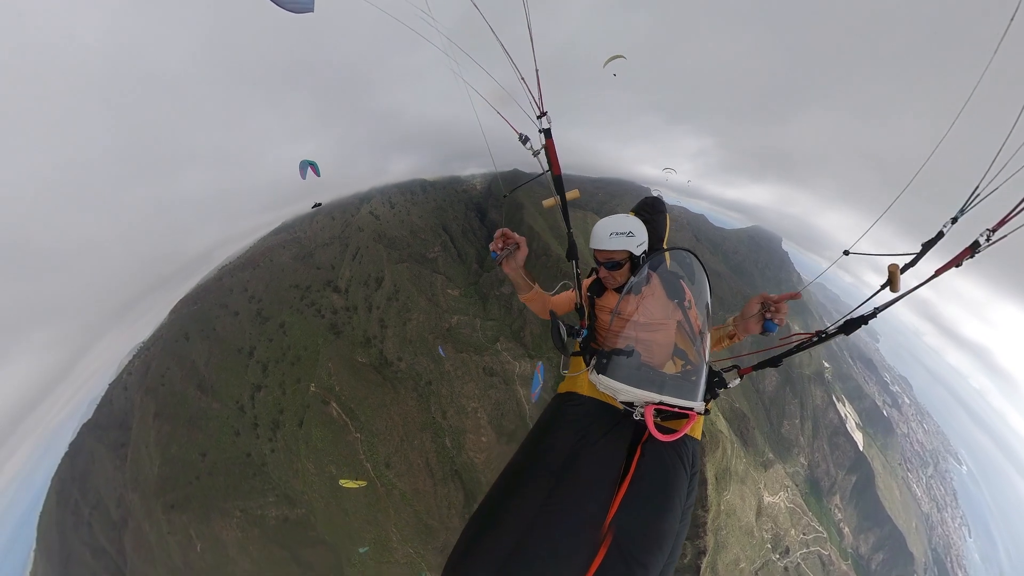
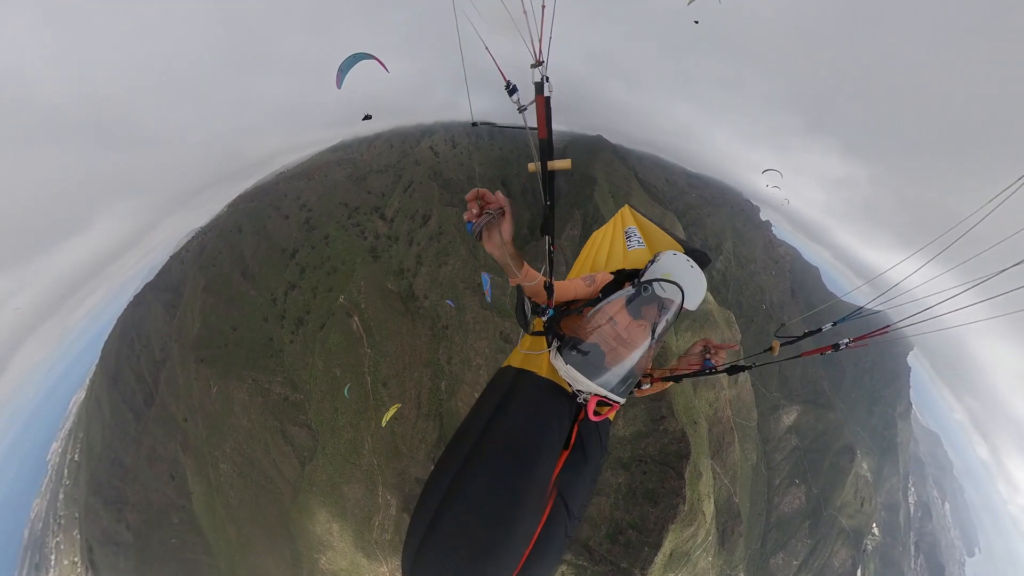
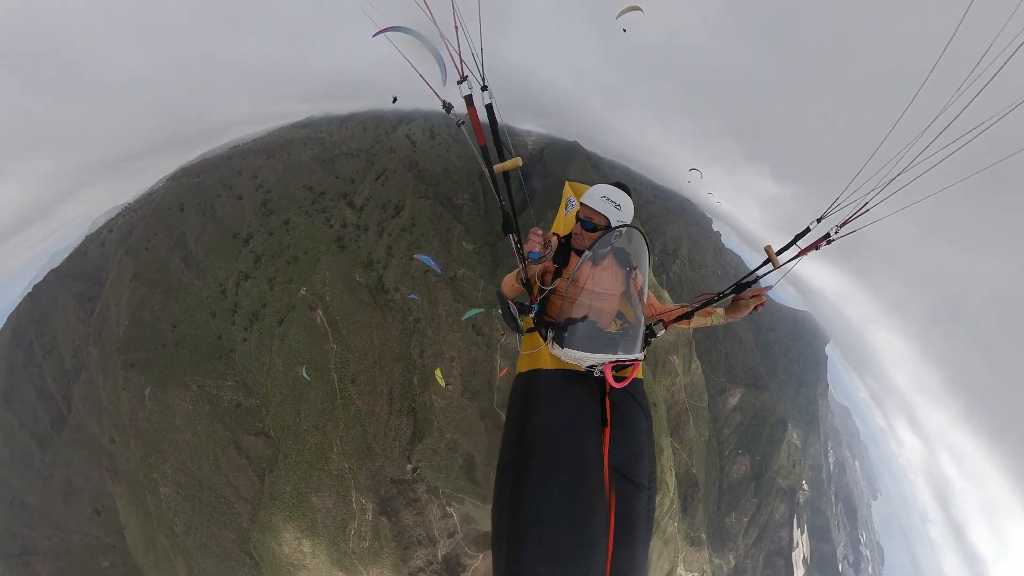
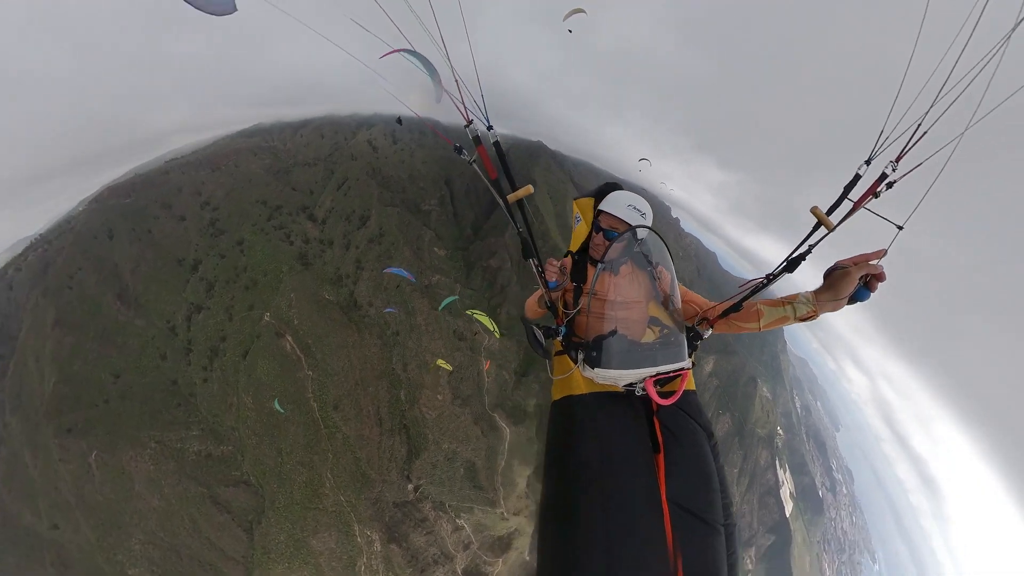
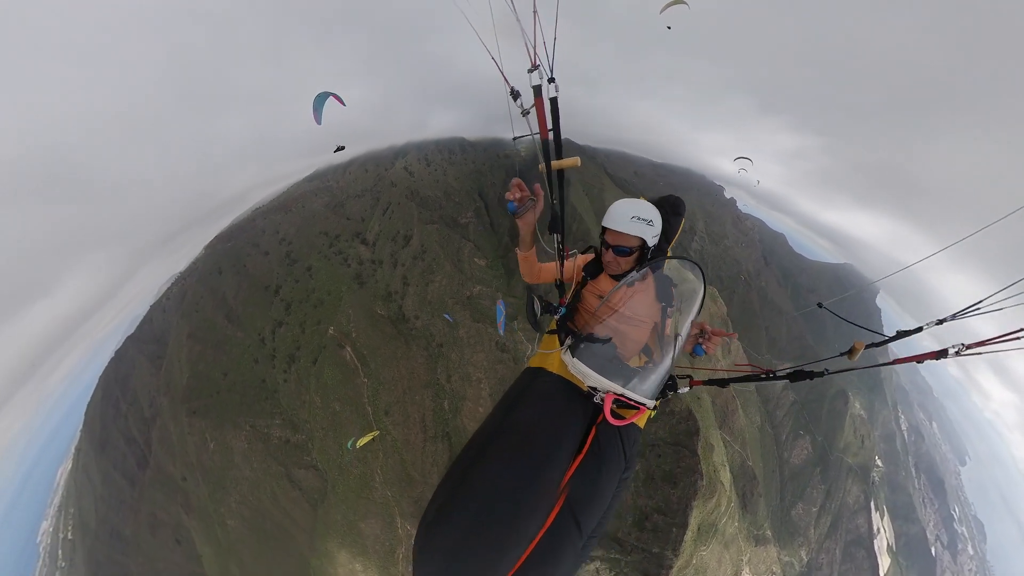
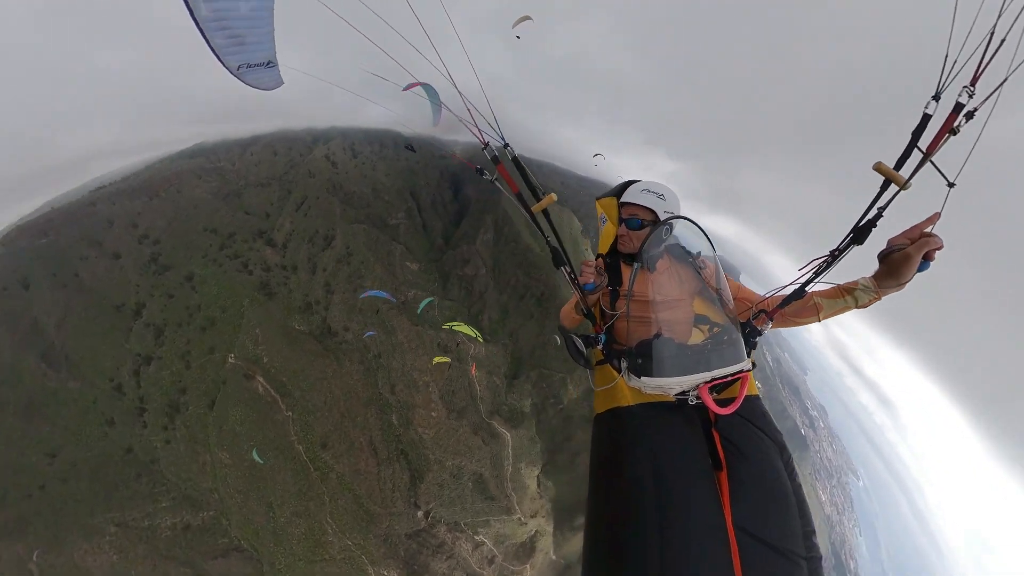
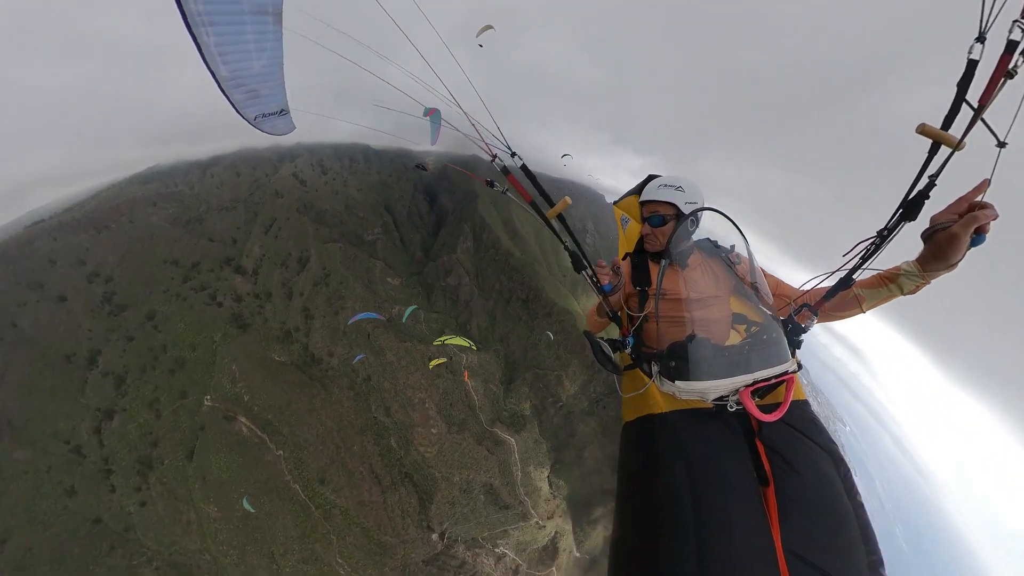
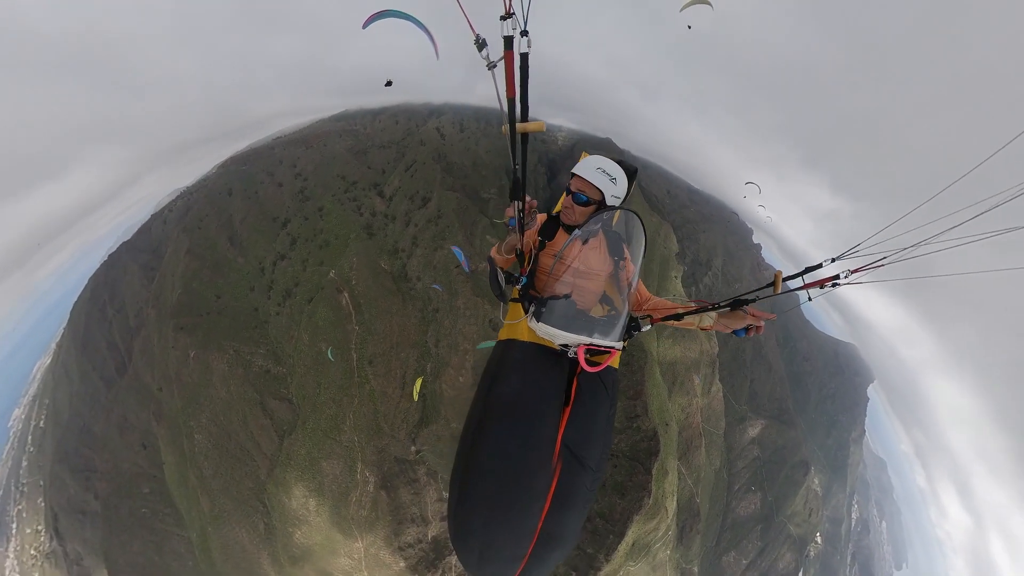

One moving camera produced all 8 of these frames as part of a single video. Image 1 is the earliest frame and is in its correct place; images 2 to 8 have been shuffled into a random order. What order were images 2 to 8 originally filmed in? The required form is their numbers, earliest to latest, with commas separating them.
5, 2, 8, 3, 4, 6, 7
